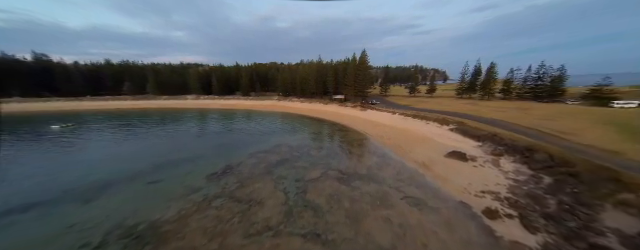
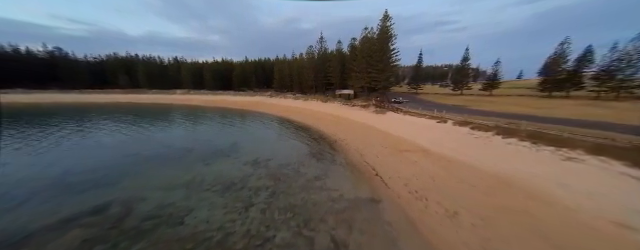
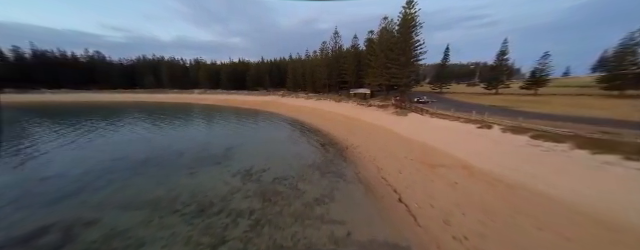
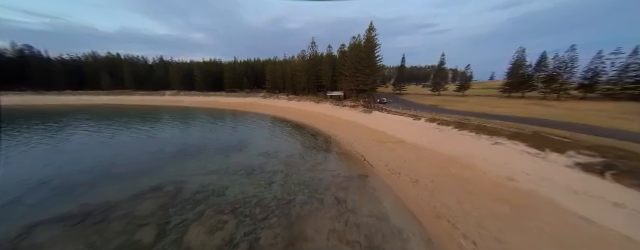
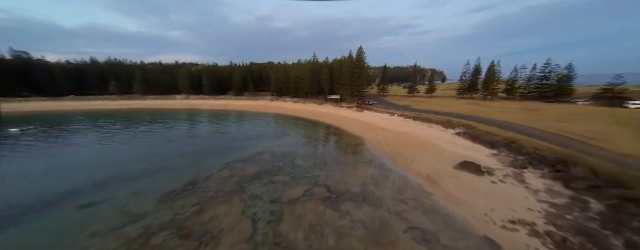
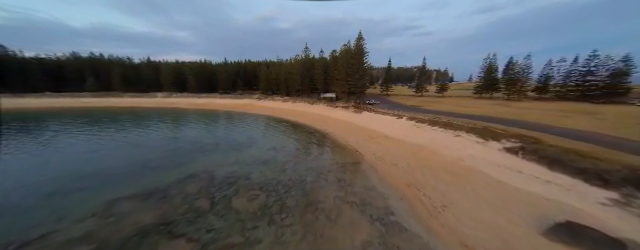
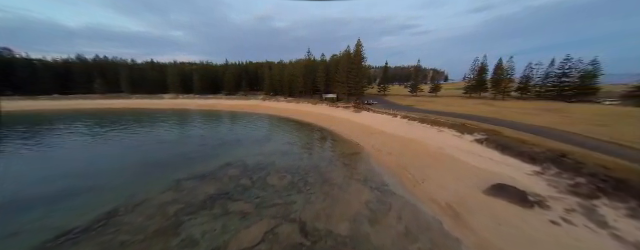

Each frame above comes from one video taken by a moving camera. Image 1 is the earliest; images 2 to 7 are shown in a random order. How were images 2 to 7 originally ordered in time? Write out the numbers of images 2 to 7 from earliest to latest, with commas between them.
5, 7, 6, 4, 2, 3
